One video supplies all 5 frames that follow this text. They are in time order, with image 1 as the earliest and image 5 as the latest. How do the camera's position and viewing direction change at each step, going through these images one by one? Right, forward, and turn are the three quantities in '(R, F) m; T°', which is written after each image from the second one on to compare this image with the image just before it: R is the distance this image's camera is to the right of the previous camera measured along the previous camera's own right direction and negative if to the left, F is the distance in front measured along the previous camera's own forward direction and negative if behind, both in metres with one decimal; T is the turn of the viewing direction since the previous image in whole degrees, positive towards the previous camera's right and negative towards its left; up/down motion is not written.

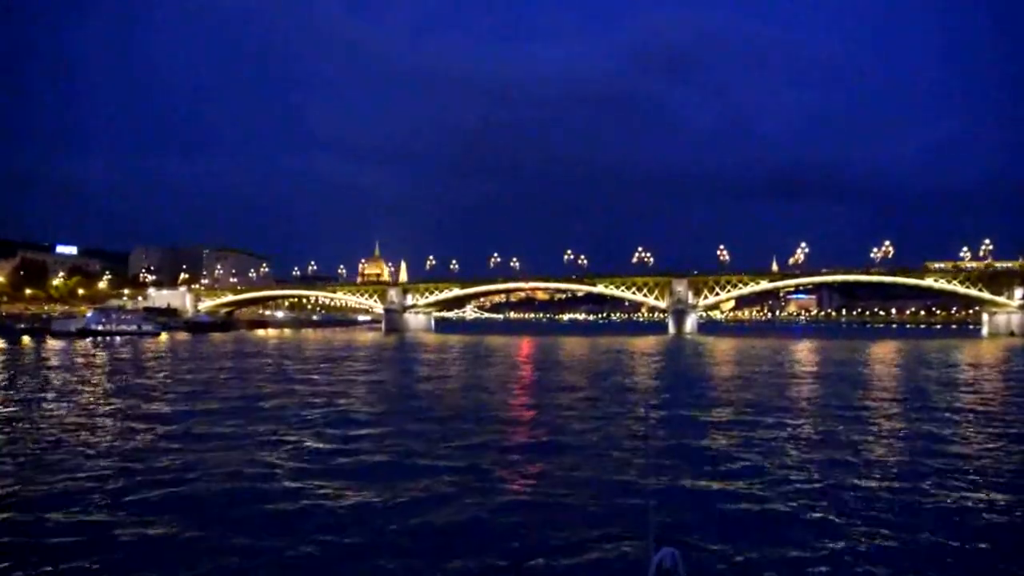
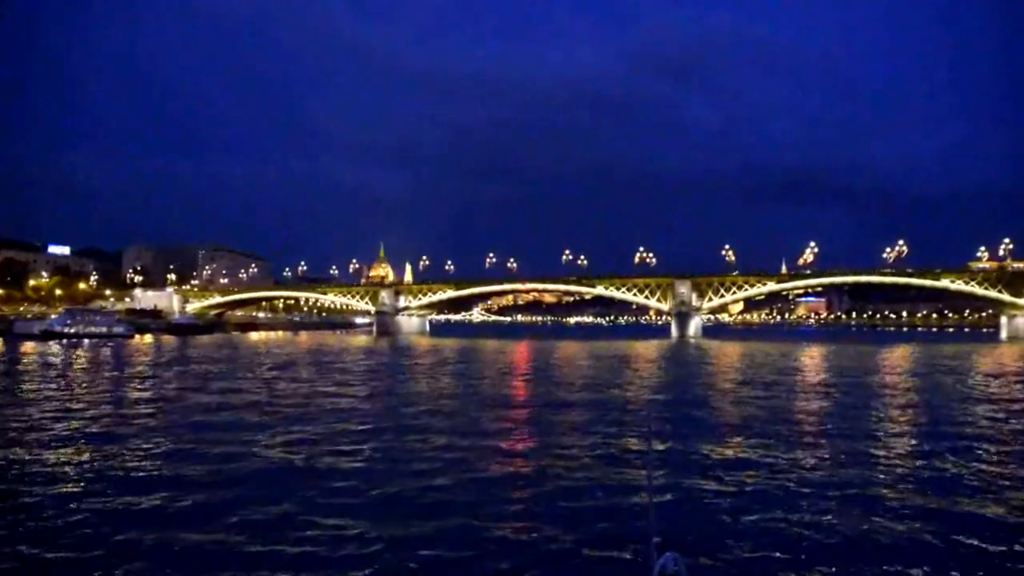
(+0.5, +1.9) m; 0°
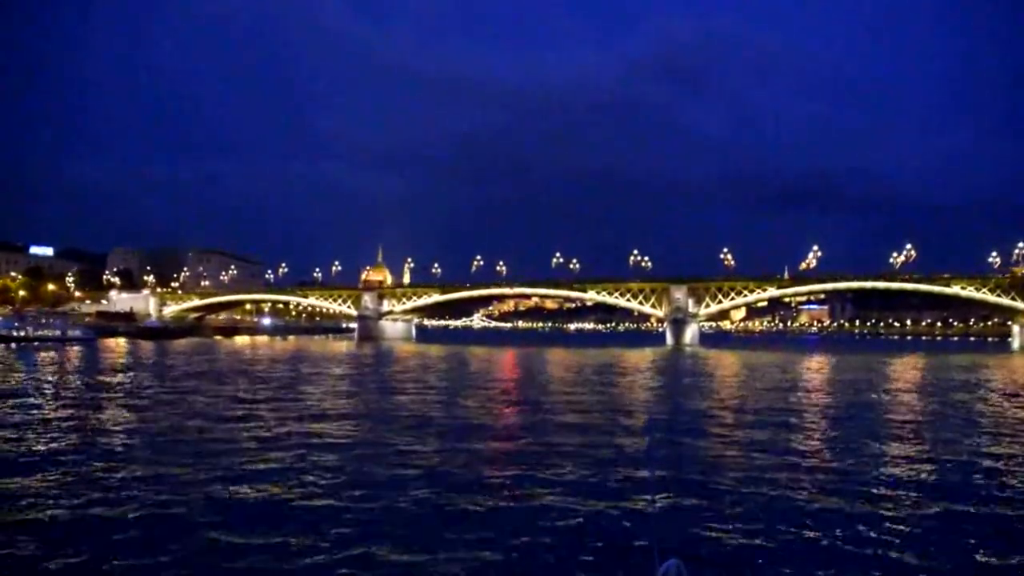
(+0.6, +2.1) m; 0°
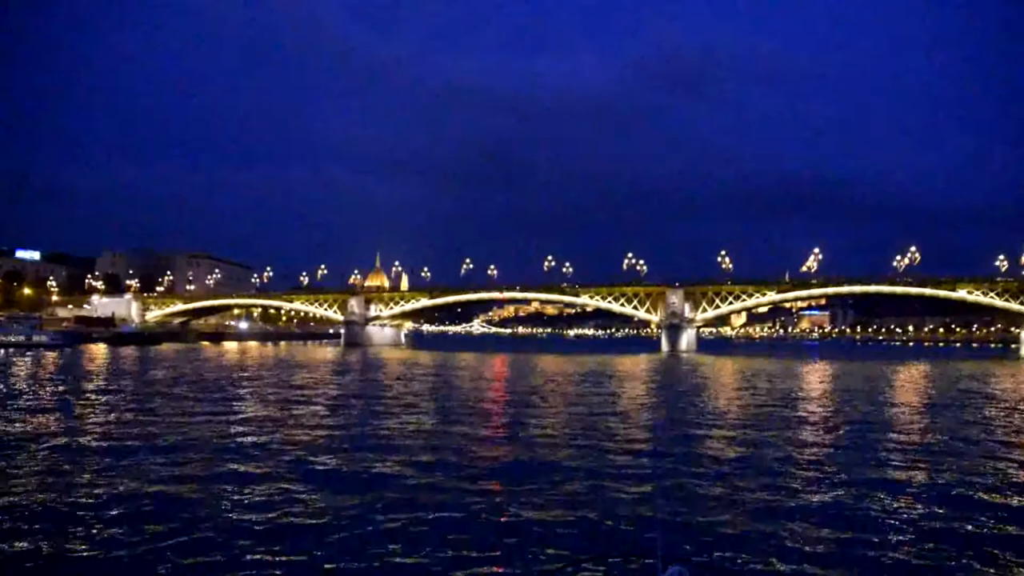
(+0.4, +1.4) m; 0°
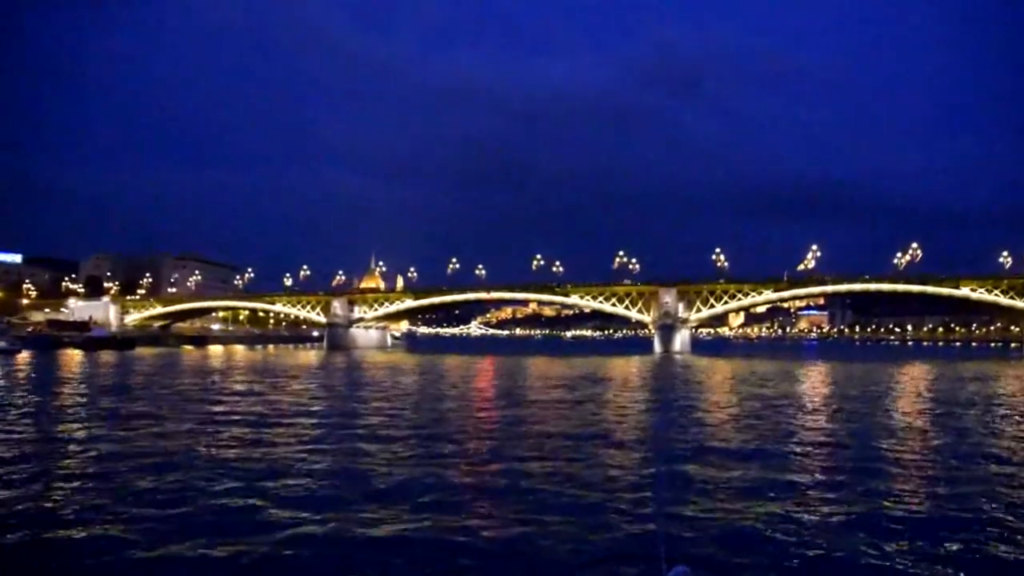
(+0.5, +1.5) m; 0°
